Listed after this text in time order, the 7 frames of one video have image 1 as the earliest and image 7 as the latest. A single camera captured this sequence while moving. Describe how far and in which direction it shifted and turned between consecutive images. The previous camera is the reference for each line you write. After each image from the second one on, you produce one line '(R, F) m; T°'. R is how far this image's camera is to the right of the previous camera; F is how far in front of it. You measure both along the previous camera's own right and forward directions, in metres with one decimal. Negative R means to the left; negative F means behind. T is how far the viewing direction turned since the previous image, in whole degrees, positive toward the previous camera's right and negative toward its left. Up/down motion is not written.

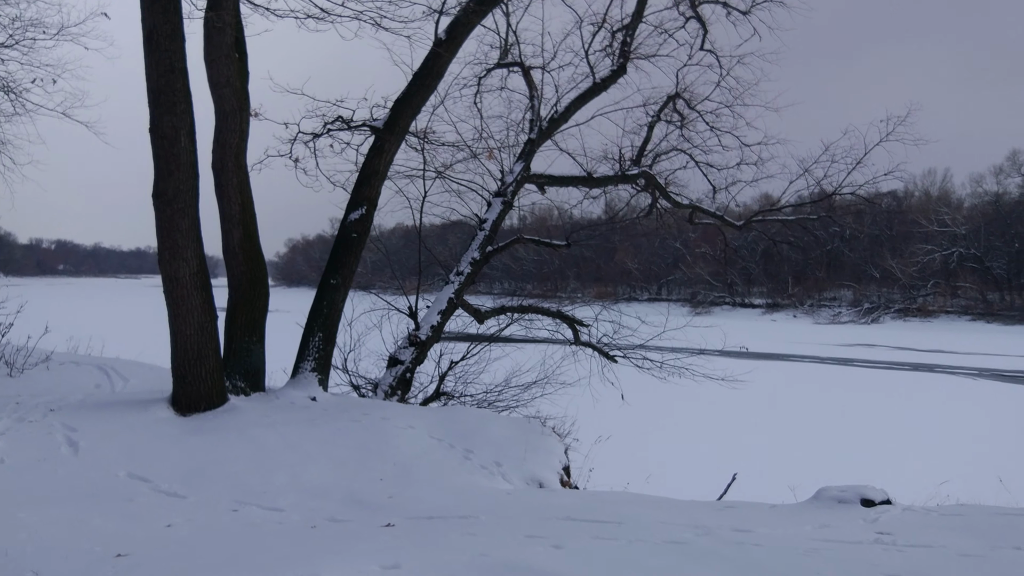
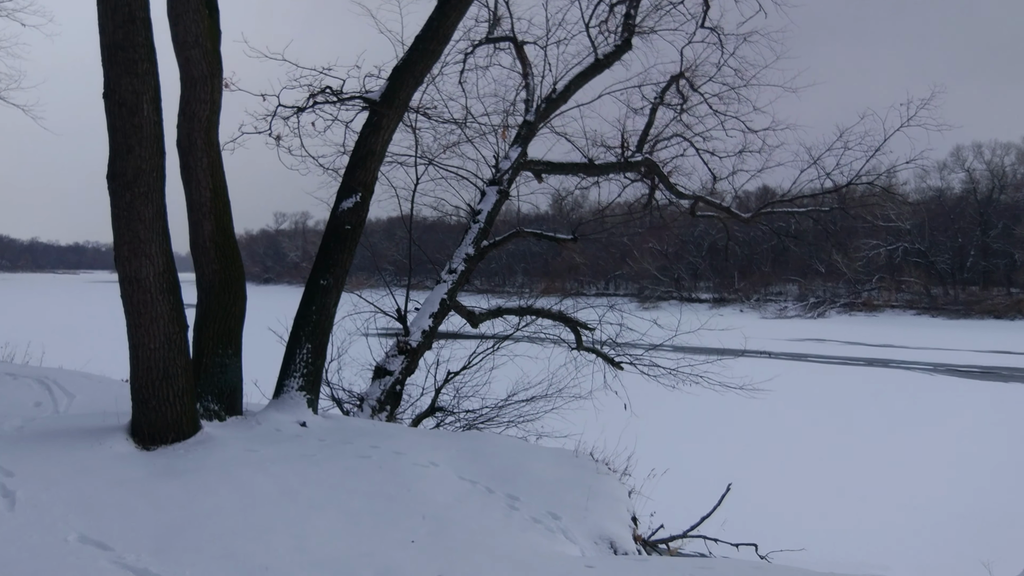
(-0.6, +1.1) m; +4°
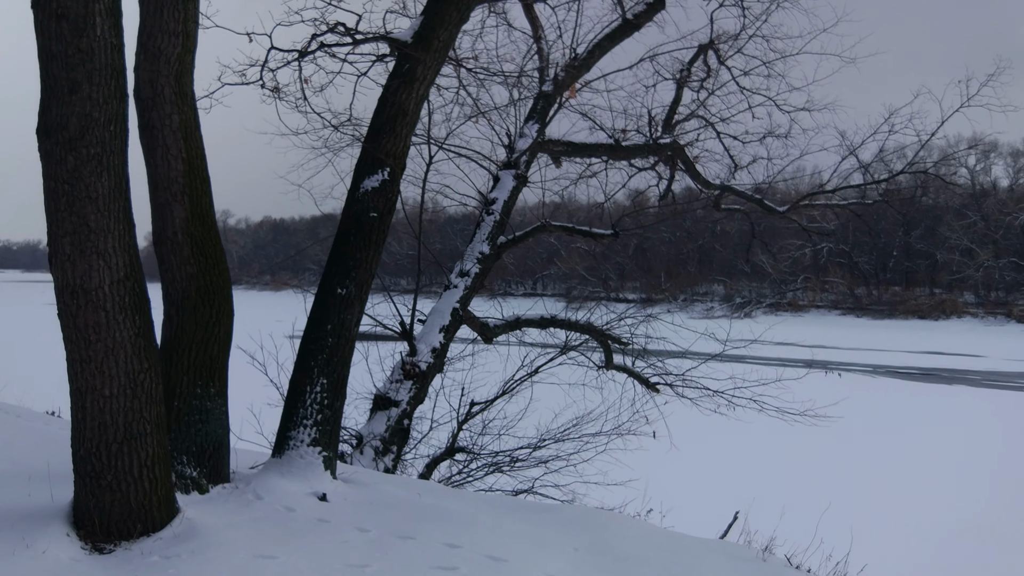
(-1.0, +1.7) m; +5°
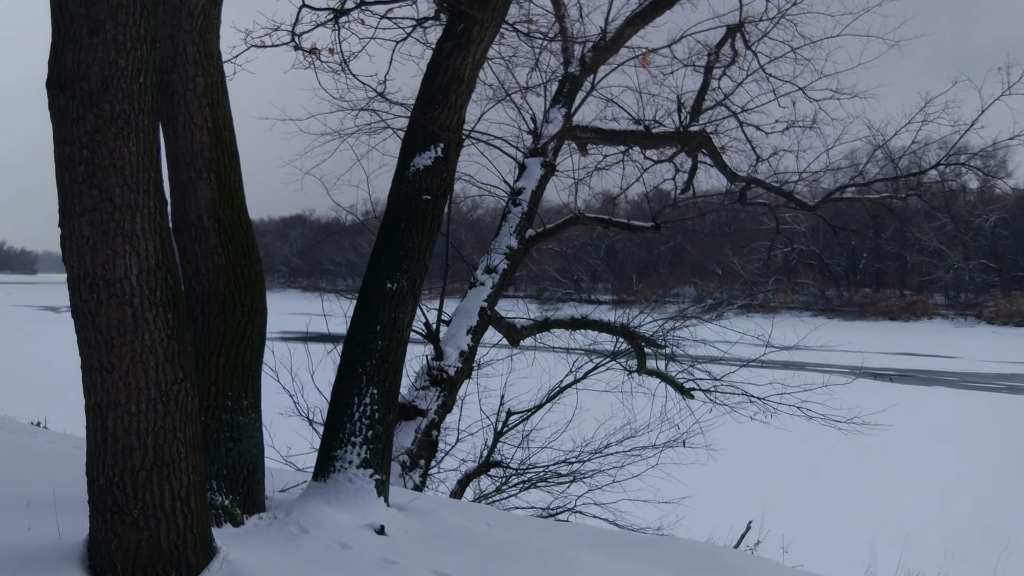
(-0.6, +0.6) m; +2°
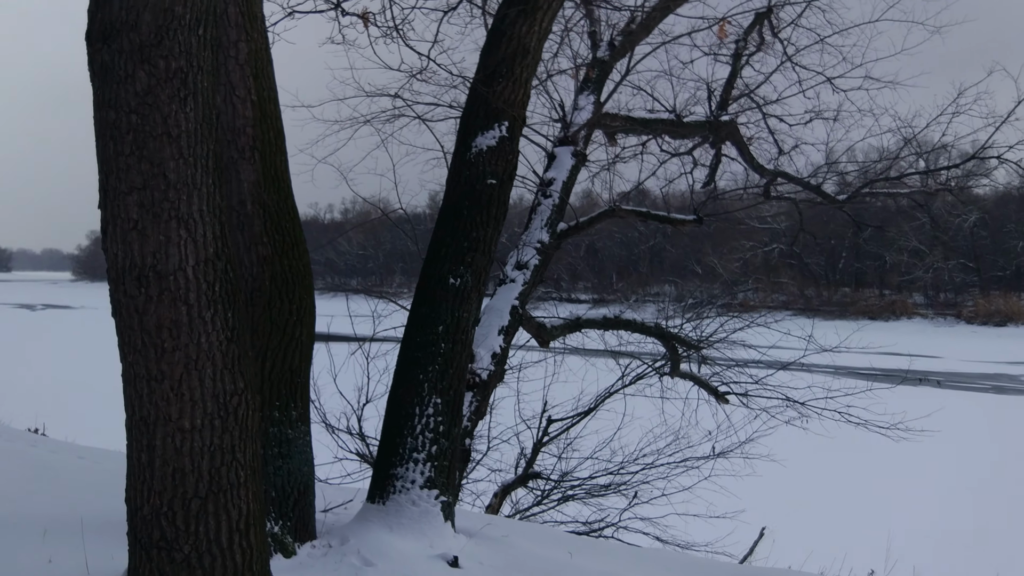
(-0.5, +0.4) m; +2°
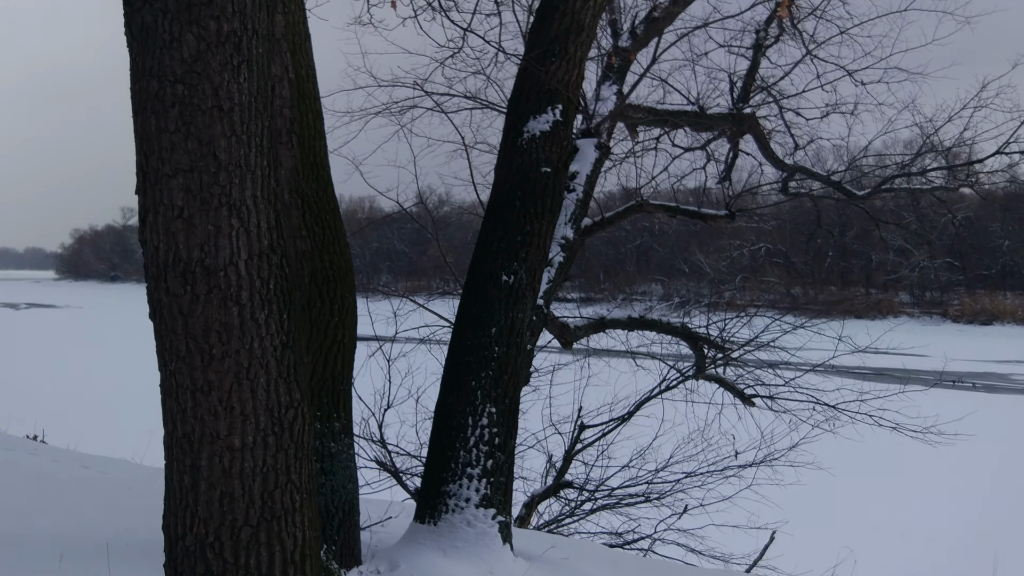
(-0.3, +0.3) m; +1°
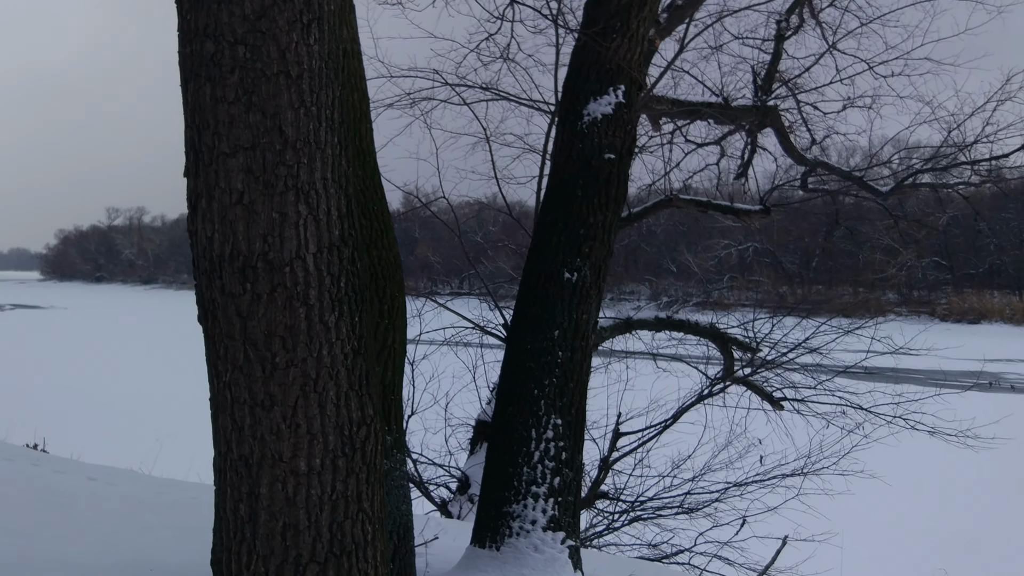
(-0.3, +0.3) m; +1°
